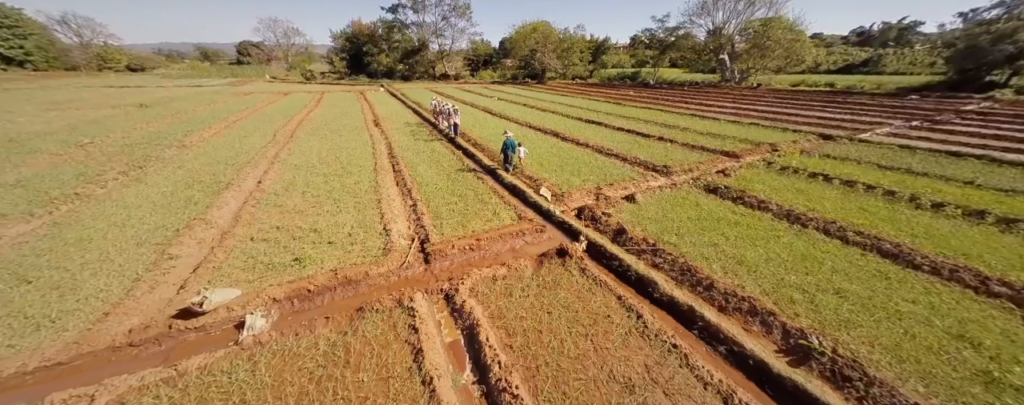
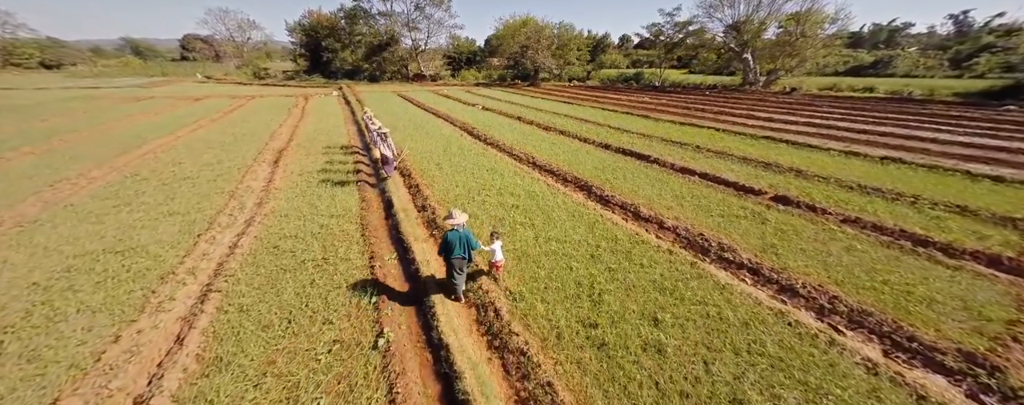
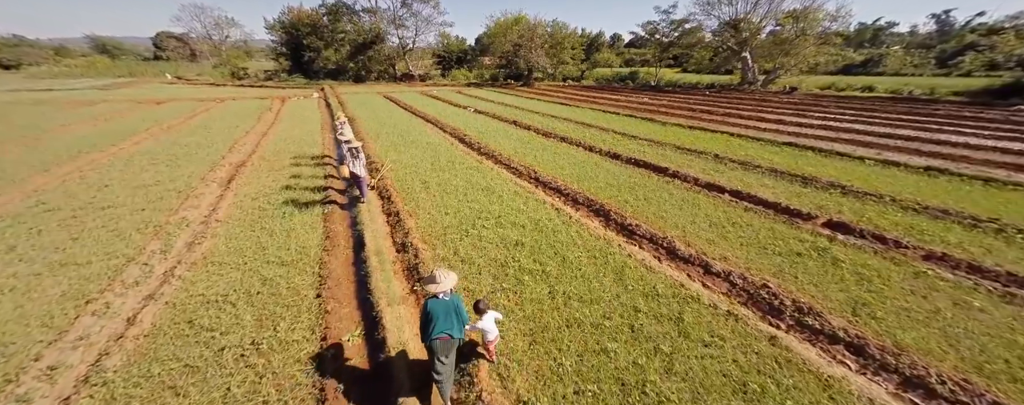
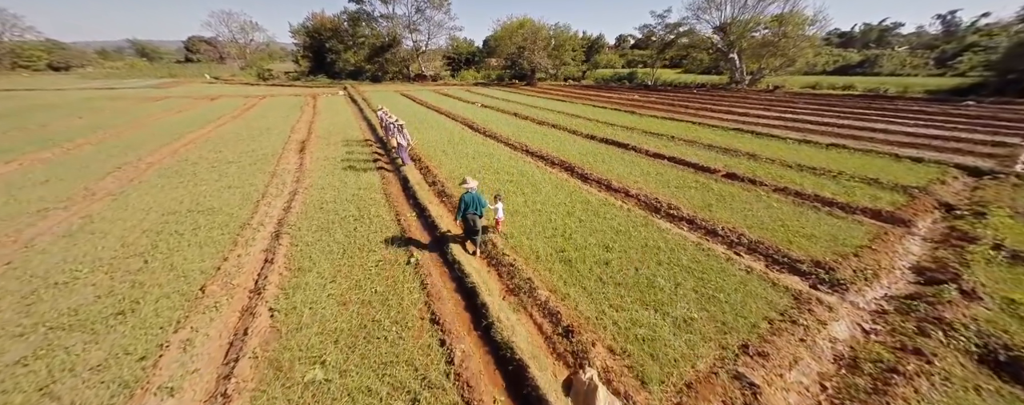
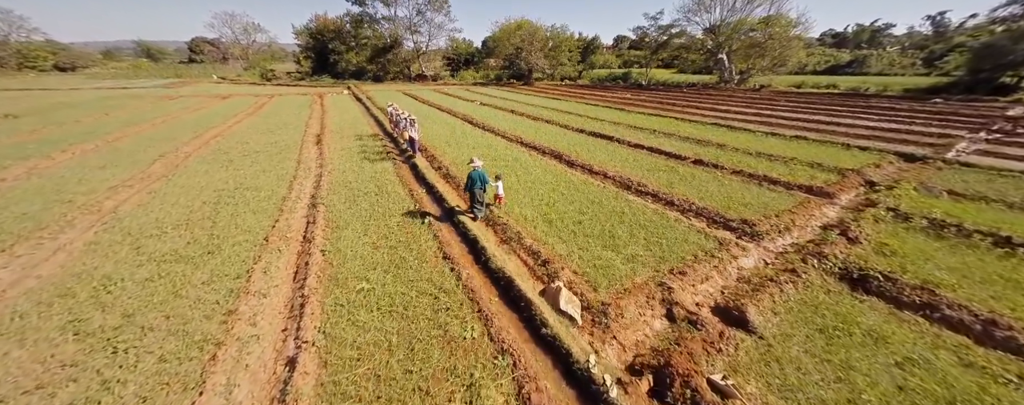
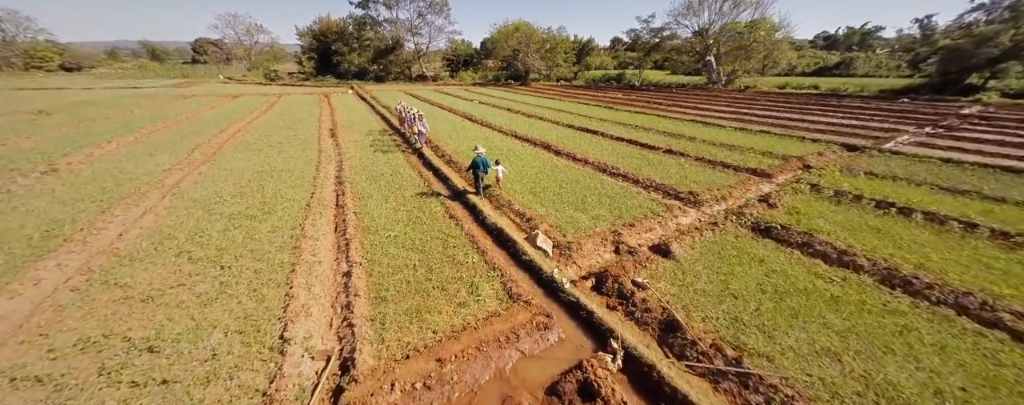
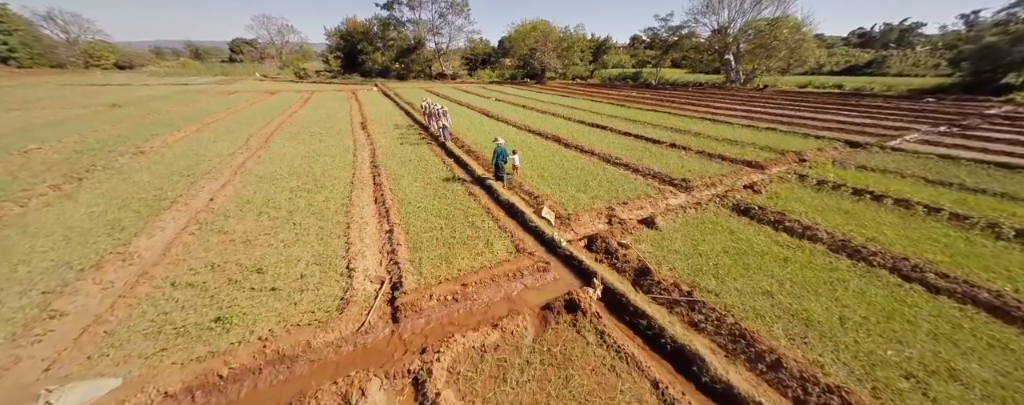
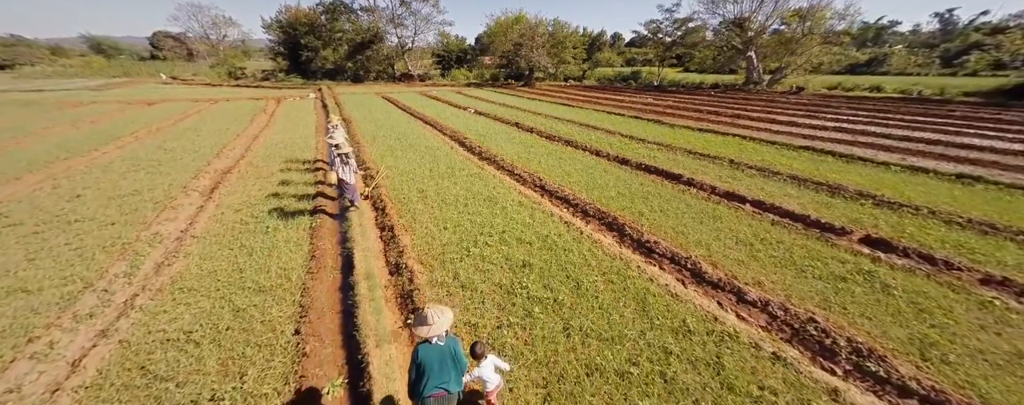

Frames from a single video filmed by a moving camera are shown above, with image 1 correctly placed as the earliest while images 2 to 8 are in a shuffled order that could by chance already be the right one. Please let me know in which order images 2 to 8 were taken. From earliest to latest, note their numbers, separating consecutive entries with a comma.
7, 6, 5, 4, 2, 3, 8
